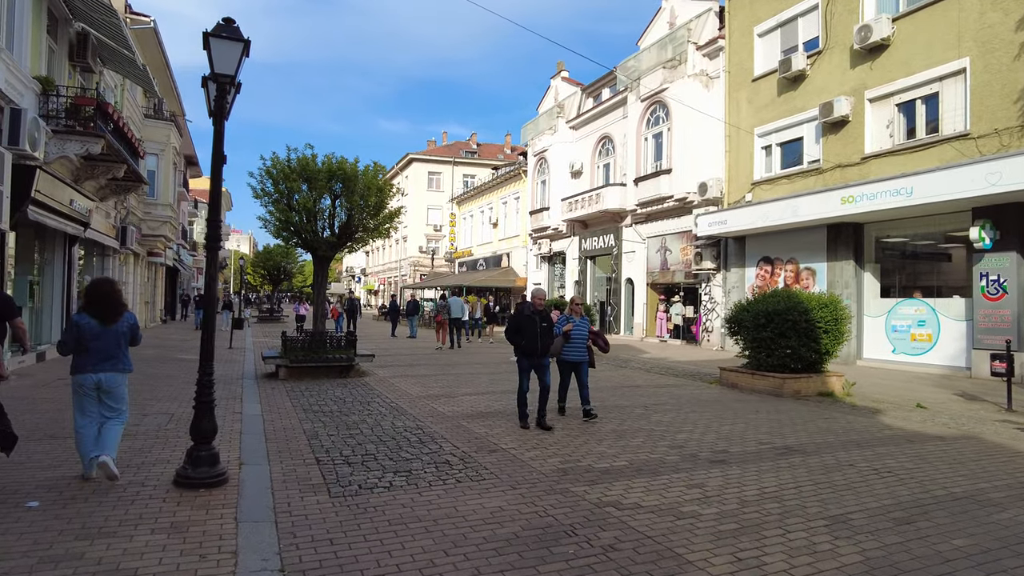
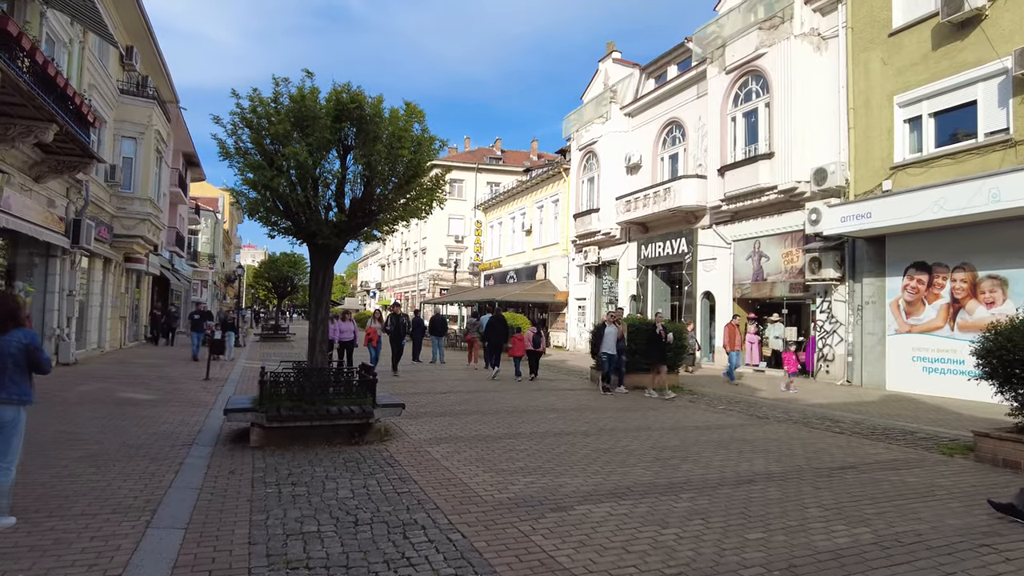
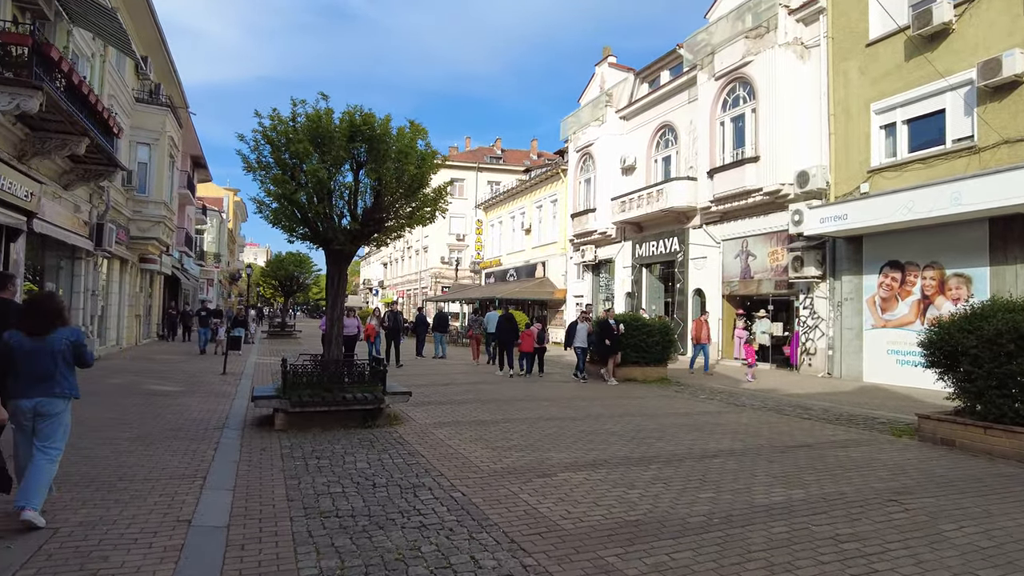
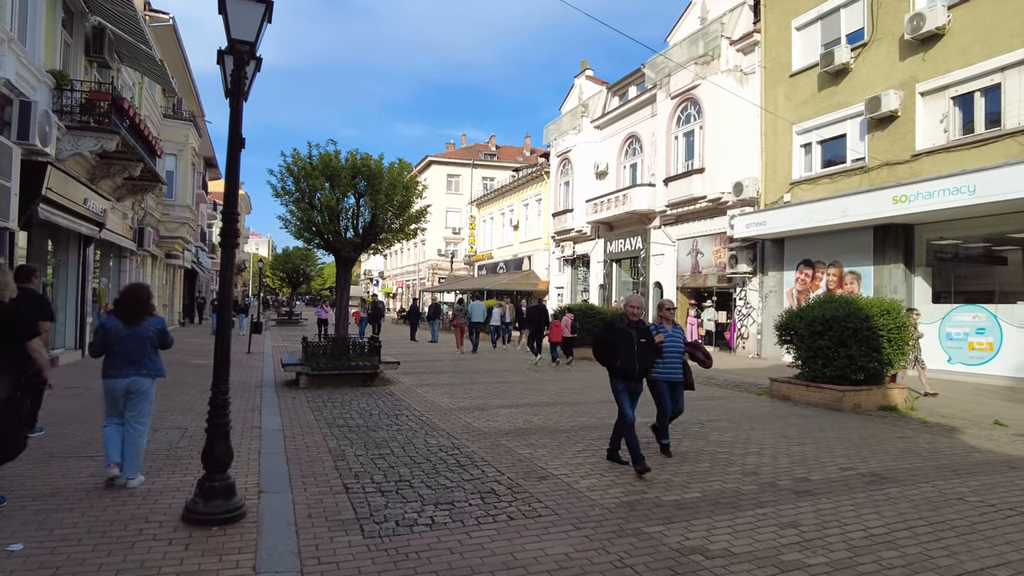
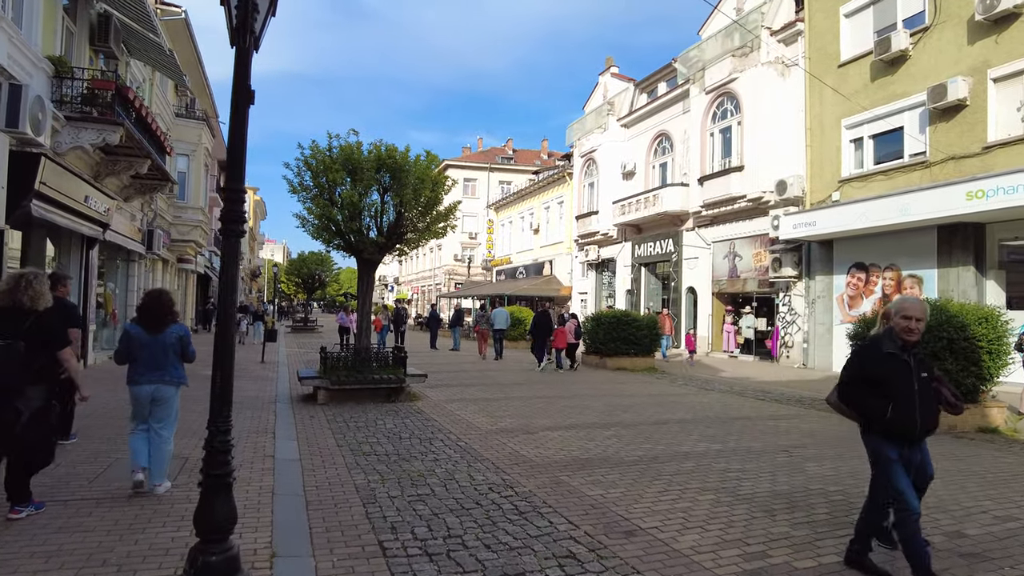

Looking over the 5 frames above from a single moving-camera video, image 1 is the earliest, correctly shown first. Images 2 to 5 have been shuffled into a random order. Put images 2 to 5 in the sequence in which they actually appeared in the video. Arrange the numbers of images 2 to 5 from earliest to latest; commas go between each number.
4, 5, 3, 2
